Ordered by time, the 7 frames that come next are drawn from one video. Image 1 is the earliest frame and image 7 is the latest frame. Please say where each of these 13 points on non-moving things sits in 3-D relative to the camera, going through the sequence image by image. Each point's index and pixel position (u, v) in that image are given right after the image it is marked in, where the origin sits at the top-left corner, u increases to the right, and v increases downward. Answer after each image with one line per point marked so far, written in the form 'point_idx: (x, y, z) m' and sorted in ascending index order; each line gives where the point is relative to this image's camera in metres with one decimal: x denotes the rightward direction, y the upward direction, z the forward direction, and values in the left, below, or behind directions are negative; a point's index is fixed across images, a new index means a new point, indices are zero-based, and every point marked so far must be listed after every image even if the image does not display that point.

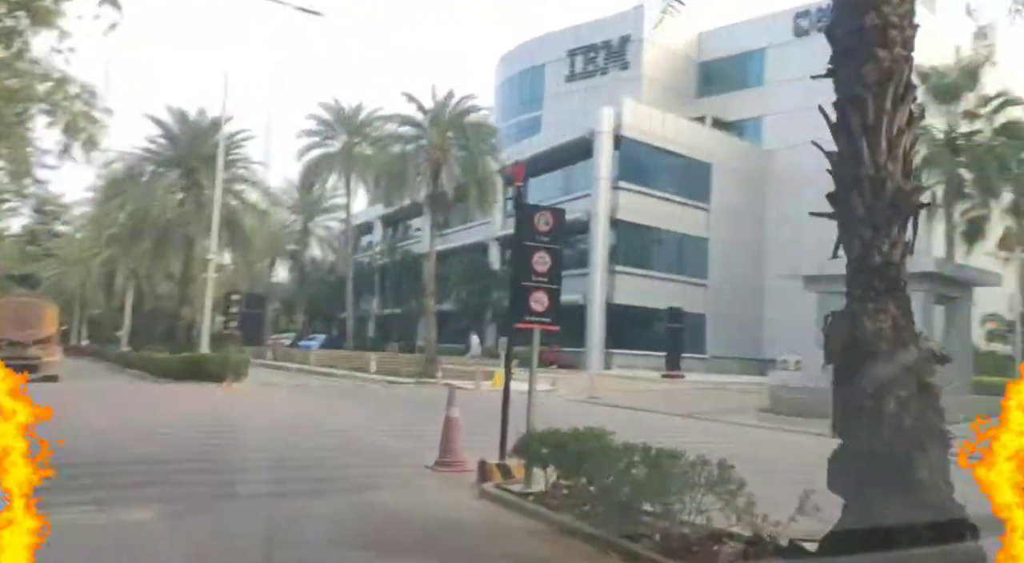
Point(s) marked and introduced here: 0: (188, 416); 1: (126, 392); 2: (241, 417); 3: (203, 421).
0: (-5.4, -2.3, +13.6) m
1: (-9.2, -2.8, +19.5) m
2: (-4.2, -2.3, +12.8) m
3: (-4.7, -2.2, +12.5) m
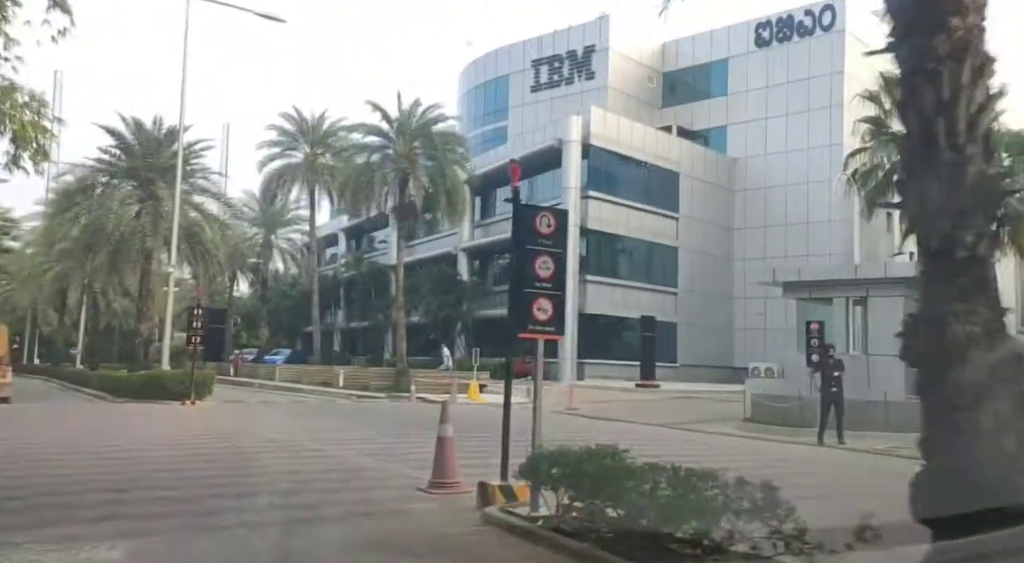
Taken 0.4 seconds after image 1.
0: (-5.7, -2.6, +12.8) m
1: (-9.8, -3.2, +18.6) m
2: (-4.5, -2.5, +12.2) m
3: (-5.0, -2.4, +11.8) m
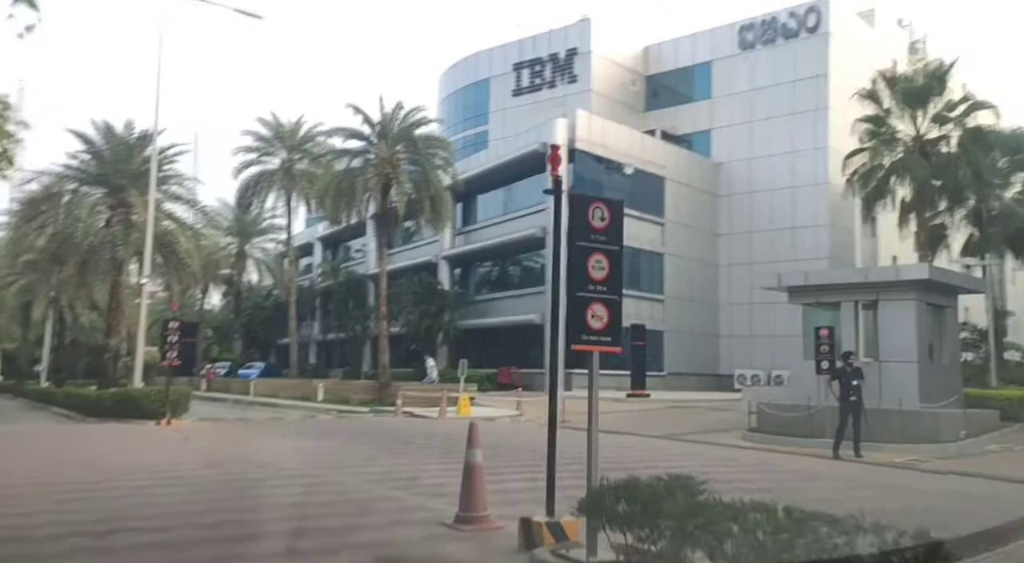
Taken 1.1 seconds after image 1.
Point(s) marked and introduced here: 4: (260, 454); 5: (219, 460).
0: (-5.6, -2.7, +11.9) m
1: (-9.9, -3.4, +17.5) m
2: (-4.5, -2.6, +11.3) m
3: (-4.9, -2.6, +10.9) m
4: (-3.7, -2.7, +12.1) m
5: (-4.2, -2.6, +11.6) m
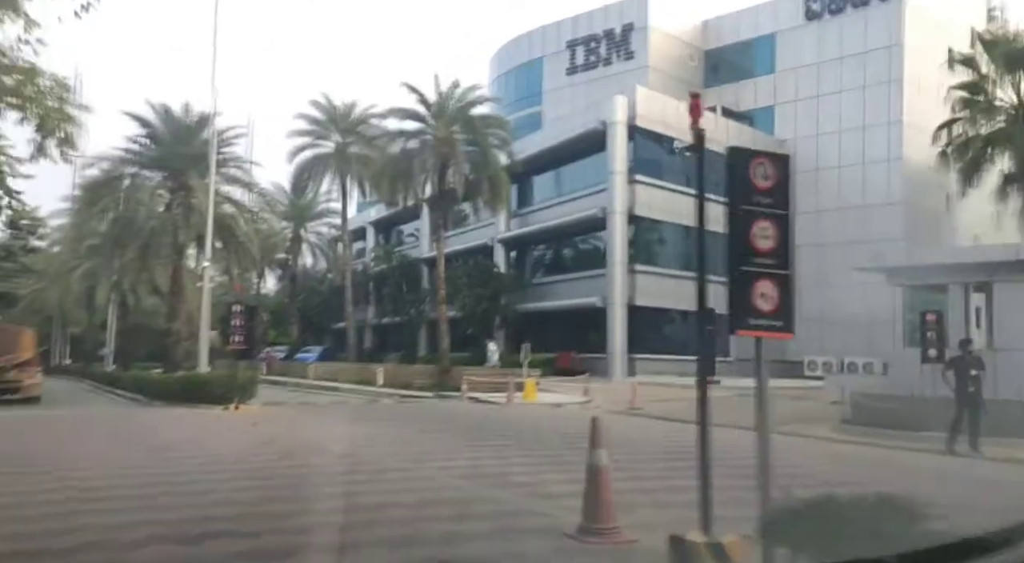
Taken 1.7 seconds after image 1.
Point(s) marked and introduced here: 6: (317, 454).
0: (-4.5, -2.5, +11.5) m
1: (-8.4, -3.1, +17.4) m
2: (-3.4, -2.4, +10.9) m
3: (-3.8, -2.3, +10.5) m
4: (-2.6, -2.4, +11.7) m
5: (-3.0, -2.4, +11.2) m
6: (-2.5, -2.2, +10.2) m
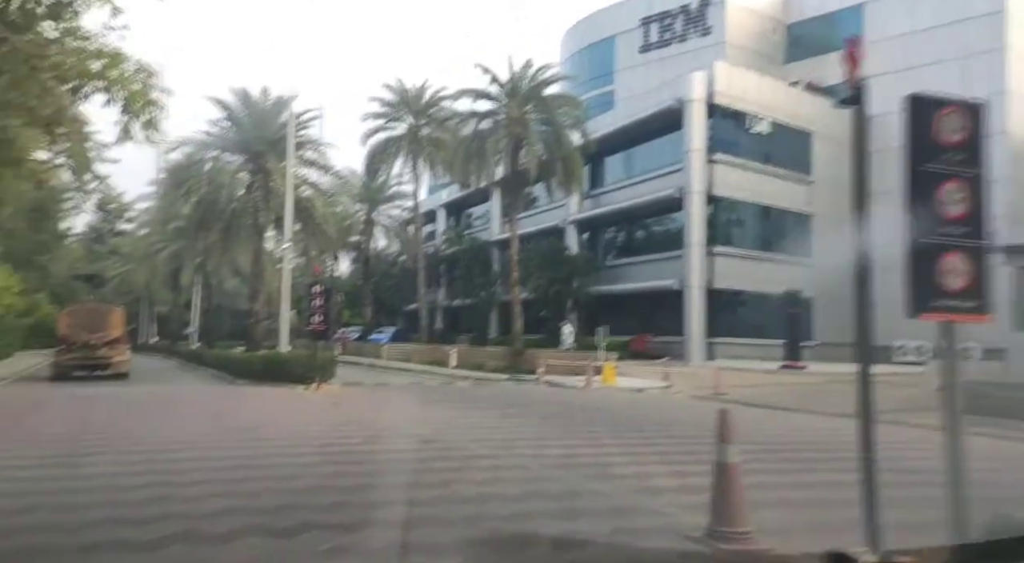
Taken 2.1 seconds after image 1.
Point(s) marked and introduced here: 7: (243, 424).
0: (-3.3, -2.2, +11.5) m
1: (-6.7, -2.7, +17.6) m
2: (-2.2, -2.1, +10.7) m
3: (-2.7, -2.1, +10.4) m
4: (-1.4, -2.1, +11.5) m
5: (-1.9, -2.1, +11.0) m
6: (-1.4, -2.0, +10.0) m
7: (-4.4, -2.3, +13.0) m
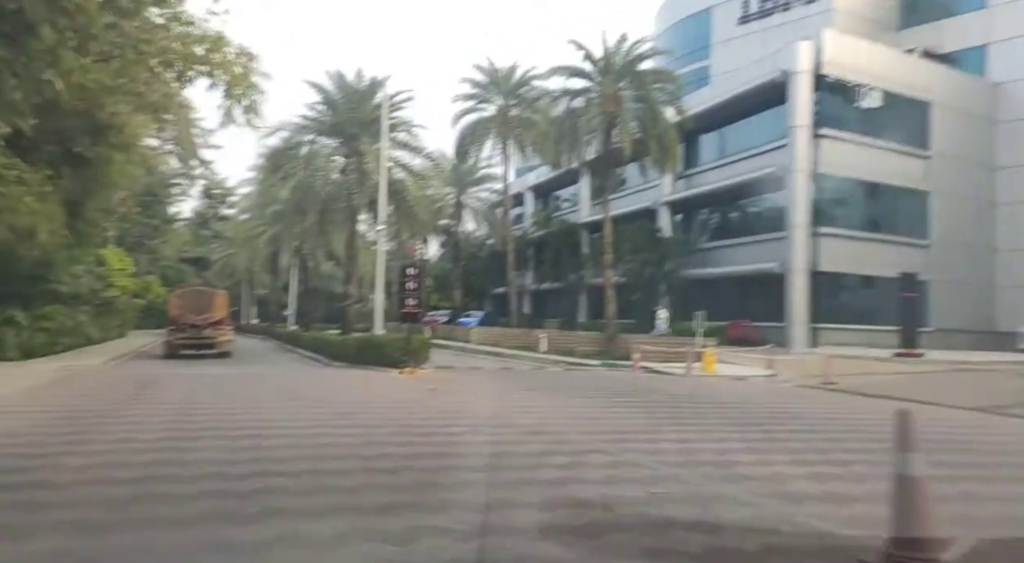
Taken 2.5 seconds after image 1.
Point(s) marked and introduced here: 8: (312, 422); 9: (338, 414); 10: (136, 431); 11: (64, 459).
0: (-1.9, -2.0, +11.3) m
1: (-4.7, -2.3, +17.8) m
2: (-0.9, -1.9, +10.4) m
3: (-1.4, -1.9, +10.1) m
4: (0.0, -1.9, +11.1) m
5: (-0.5, -1.9, +10.7) m
6: (-0.1, -1.8, +9.6) m
7: (-2.9, -2.1, +13.0) m
8: (-2.9, -2.0, +11.3) m
9: (-2.7, -2.0, +12.3) m
10: (-4.8, -1.9, +10.4) m
11: (-4.5, -1.7, +8.0) m
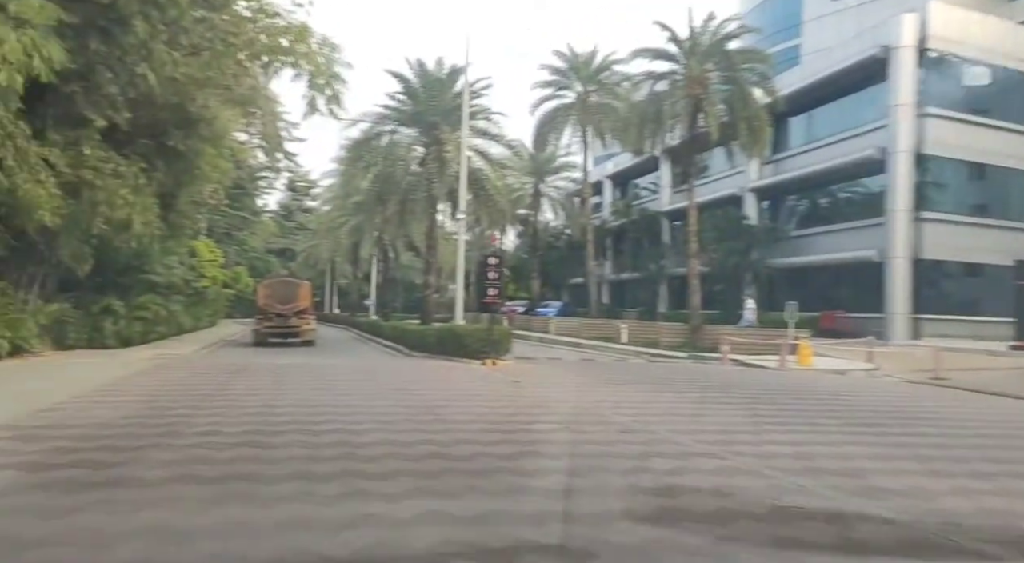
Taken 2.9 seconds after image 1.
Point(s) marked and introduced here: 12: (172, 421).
0: (-0.7, -1.8, +11.0) m
1: (-2.8, -2.1, +17.7) m
2: (+0.3, -1.7, +10.1) m
3: (-0.3, -1.7, +9.8) m
4: (+1.2, -1.7, +10.6) m
5: (+0.6, -1.7, +10.3) m
6: (+0.9, -1.6, +9.2) m
7: (-1.5, -1.9, +12.8) m
8: (-1.7, -1.8, +11.1) m
9: (-1.4, -1.9, +12.0) m
10: (-3.7, -1.8, +10.4) m
11: (-3.5, -1.6, +8.0) m
12: (-4.2, -1.8, +10.1) m
